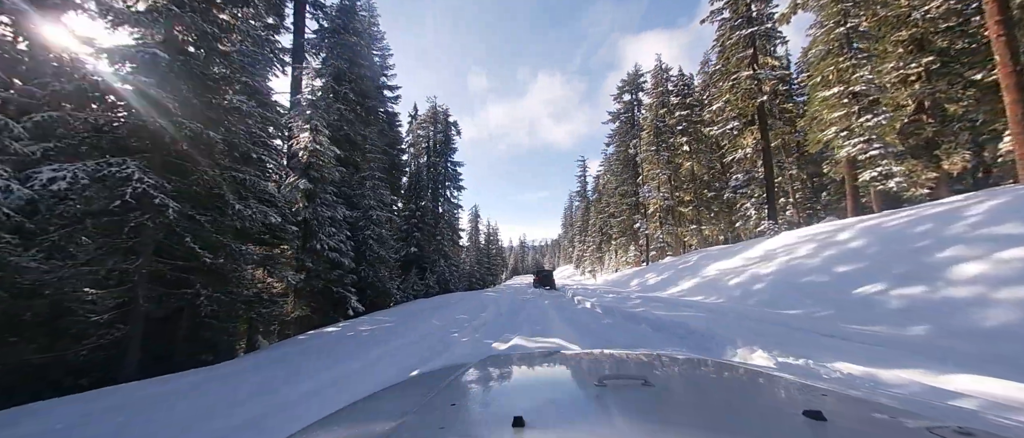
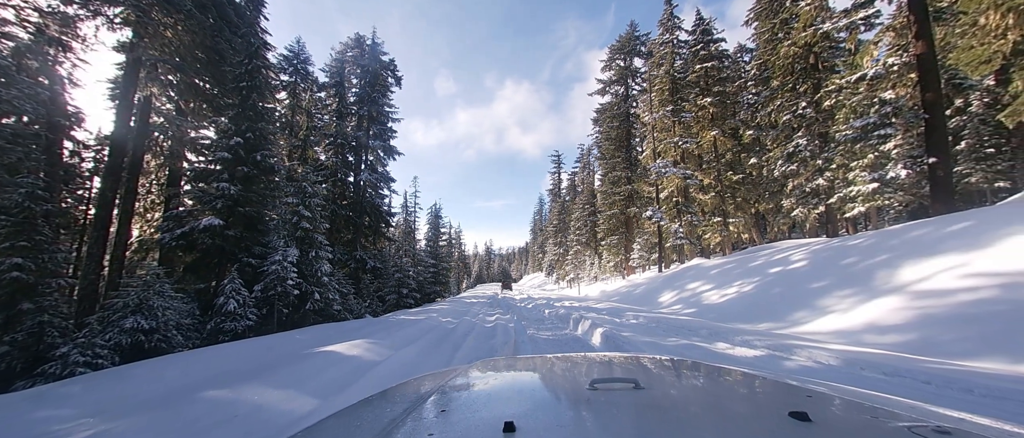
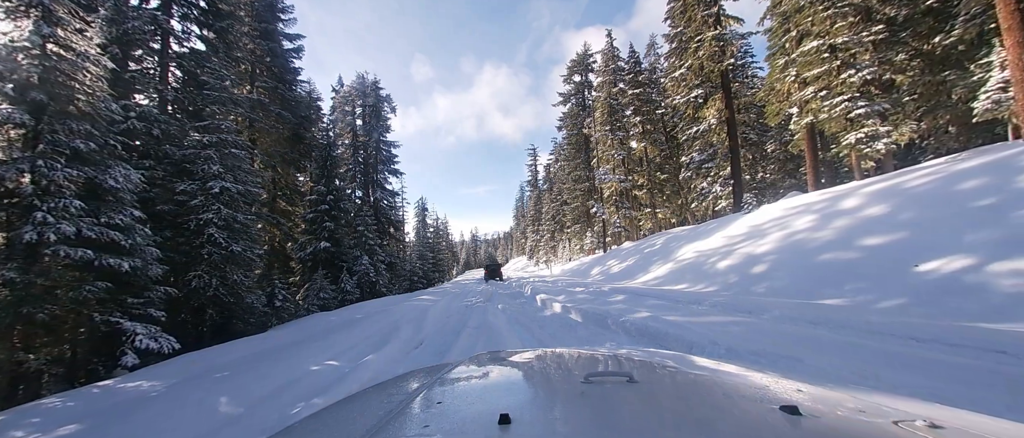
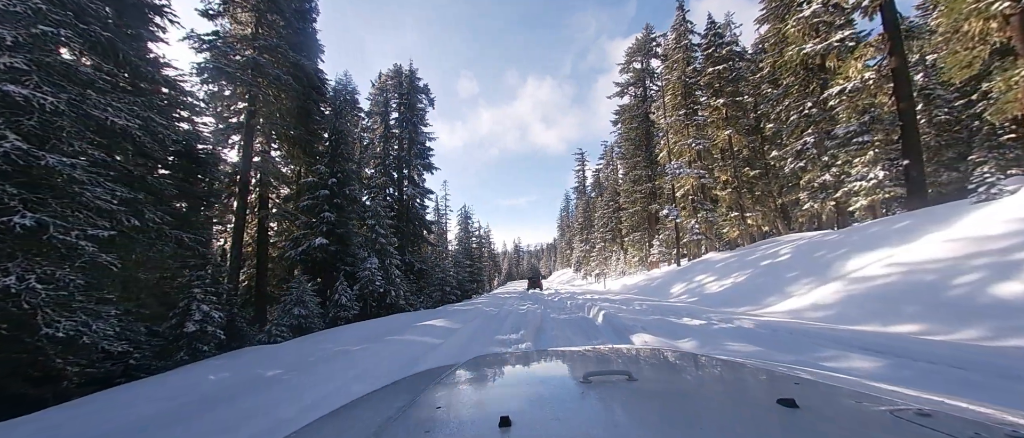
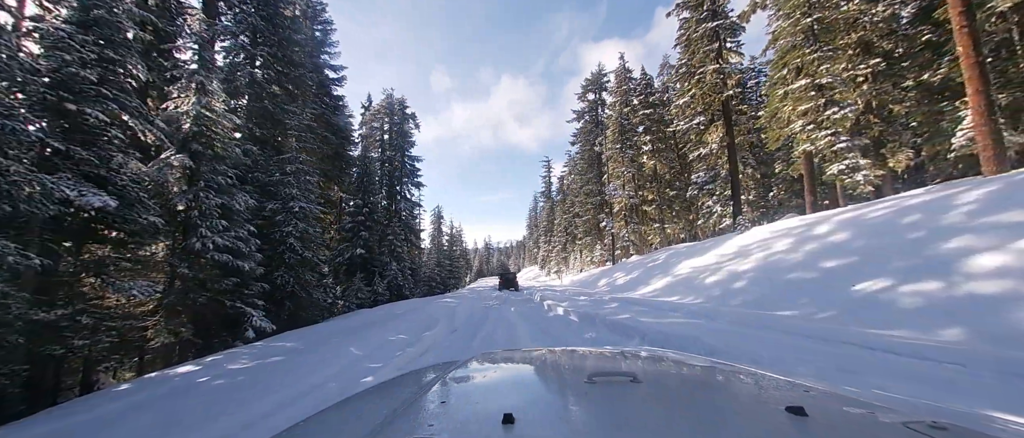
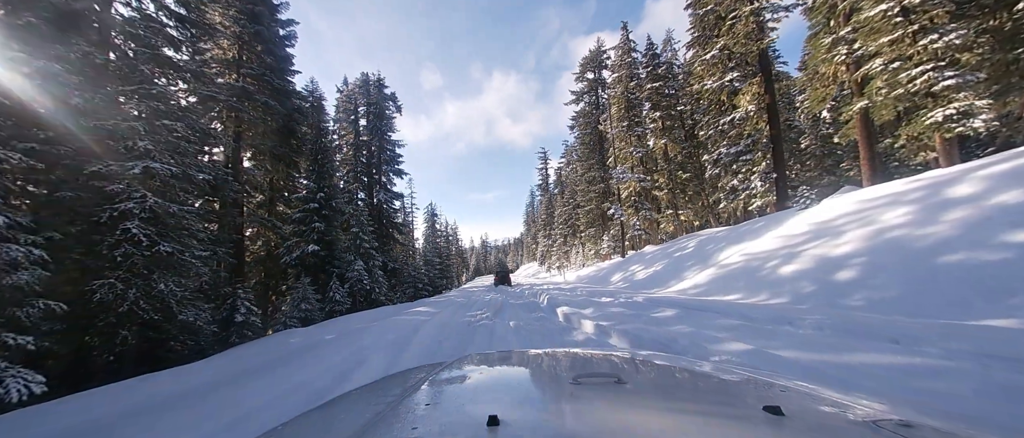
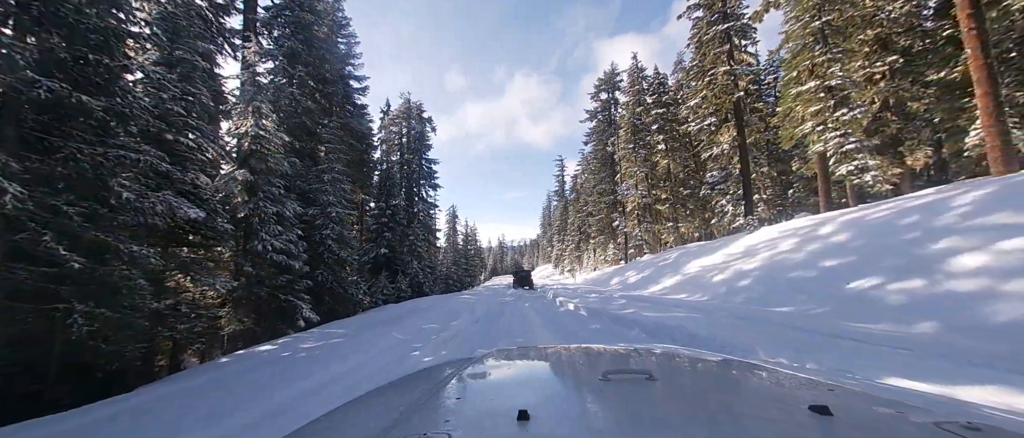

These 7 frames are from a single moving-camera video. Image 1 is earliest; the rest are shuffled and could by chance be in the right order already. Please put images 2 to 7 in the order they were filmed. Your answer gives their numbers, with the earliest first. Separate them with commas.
7, 5, 3, 6, 4, 2
